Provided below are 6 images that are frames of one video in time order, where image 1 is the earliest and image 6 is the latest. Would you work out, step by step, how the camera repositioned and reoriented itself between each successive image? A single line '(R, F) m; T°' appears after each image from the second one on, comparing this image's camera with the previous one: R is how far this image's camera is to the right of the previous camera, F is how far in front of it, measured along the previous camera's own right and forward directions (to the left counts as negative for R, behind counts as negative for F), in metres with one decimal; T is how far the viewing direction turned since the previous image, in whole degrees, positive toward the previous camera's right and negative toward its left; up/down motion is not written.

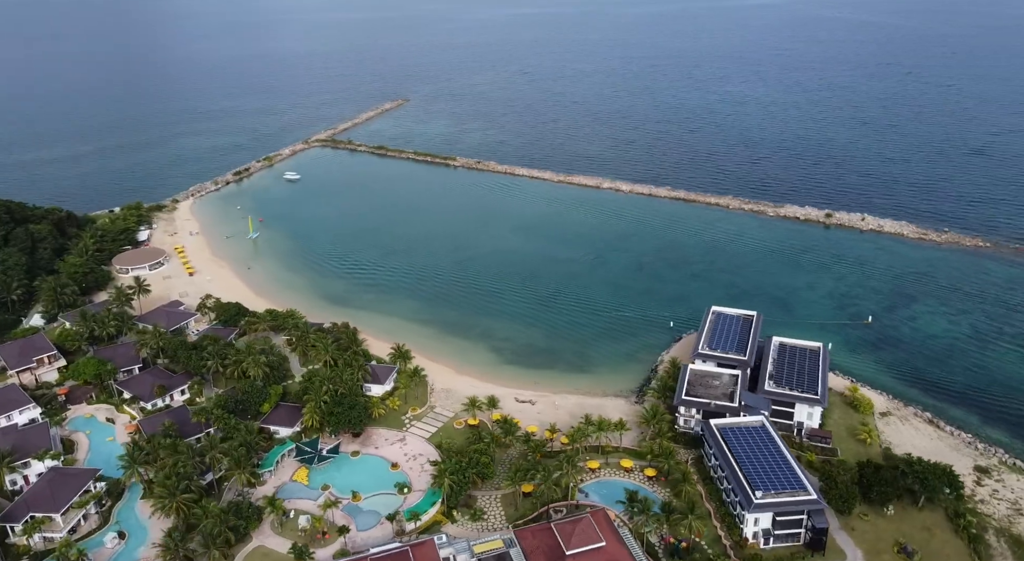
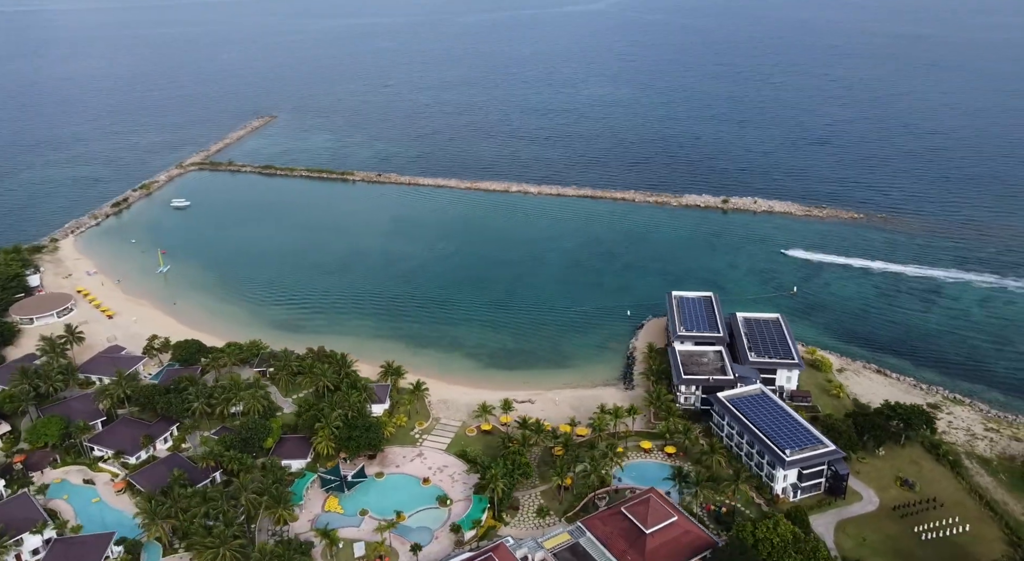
(-14.5, -0.1) m; +12°
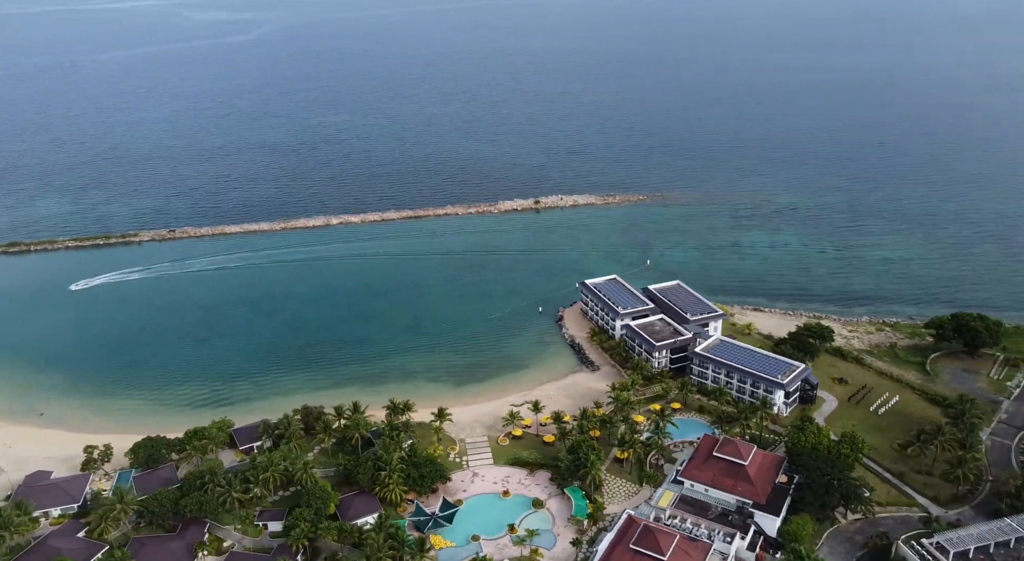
(-30.9, +2.9) m; +26°
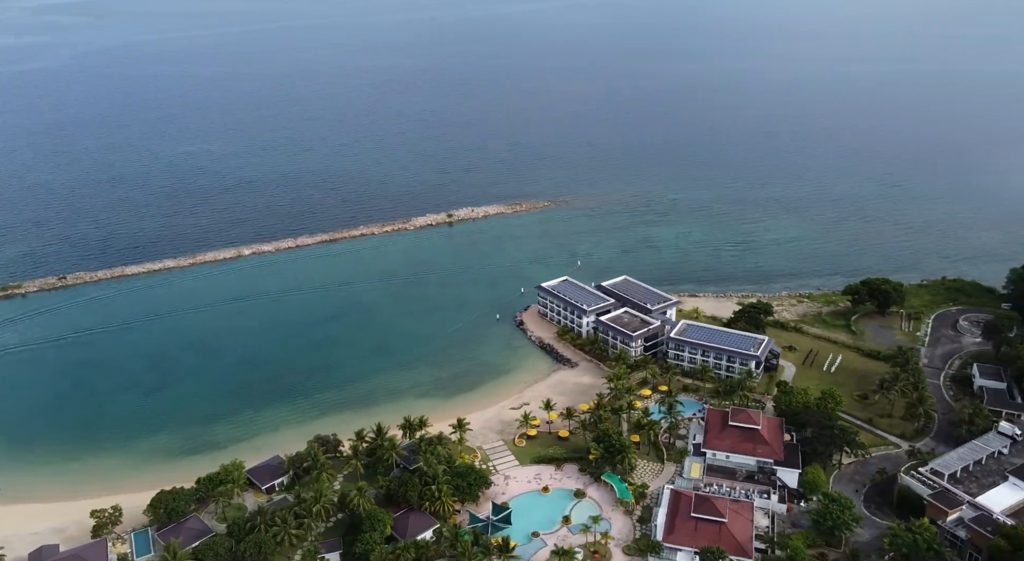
(-16.4, -0.8) m; +13°
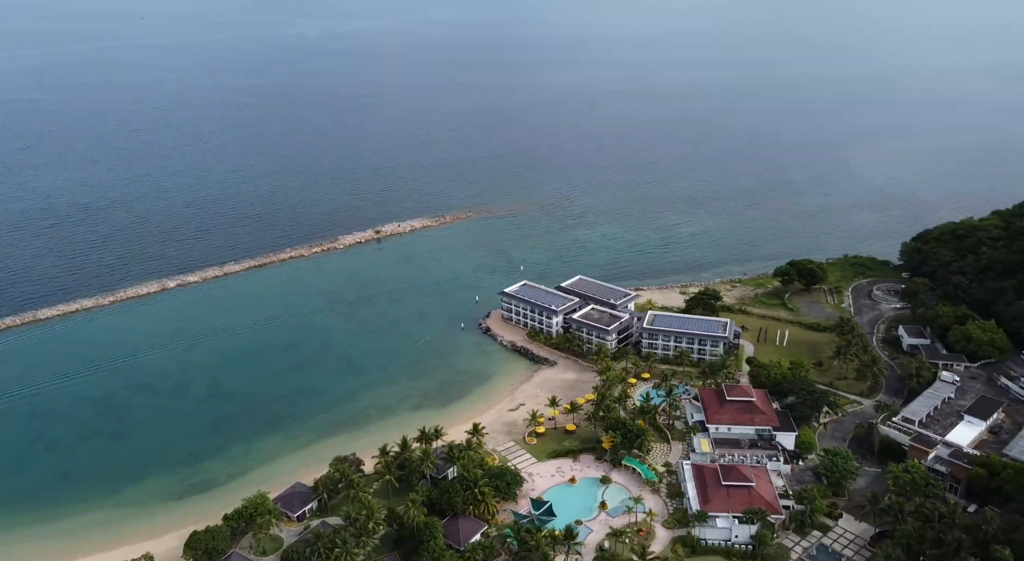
(-14.1, -1.1) m; +11°
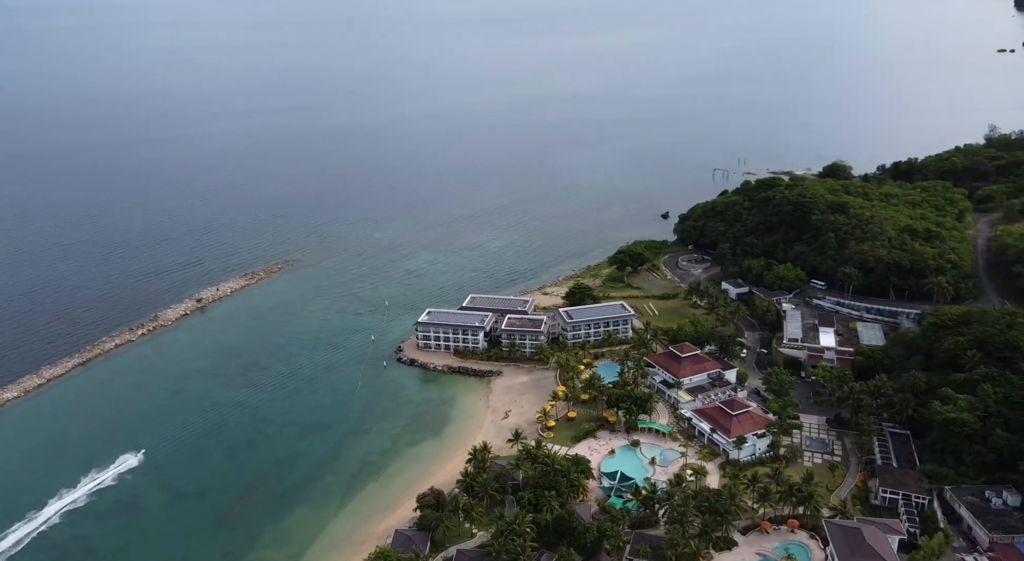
(-37.8, +2.2) m; +28°
